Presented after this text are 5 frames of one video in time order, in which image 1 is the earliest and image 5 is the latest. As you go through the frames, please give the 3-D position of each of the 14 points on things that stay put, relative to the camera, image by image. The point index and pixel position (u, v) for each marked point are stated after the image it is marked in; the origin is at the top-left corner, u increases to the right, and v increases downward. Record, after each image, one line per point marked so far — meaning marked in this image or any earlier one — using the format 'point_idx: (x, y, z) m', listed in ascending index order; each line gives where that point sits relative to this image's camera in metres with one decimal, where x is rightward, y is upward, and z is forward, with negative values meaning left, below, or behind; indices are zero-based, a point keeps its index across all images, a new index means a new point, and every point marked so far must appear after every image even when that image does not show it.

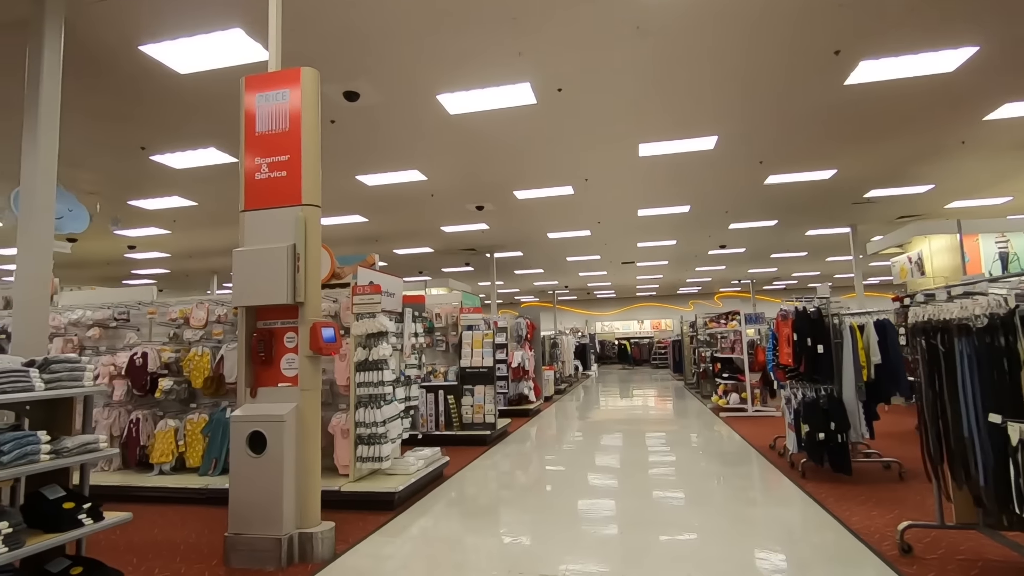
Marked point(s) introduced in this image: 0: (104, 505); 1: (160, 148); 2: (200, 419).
0: (-3.2, -1.7, +4.2) m
1: (-4.6, +1.8, +7.1) m
2: (-2.6, -1.1, +4.5) m
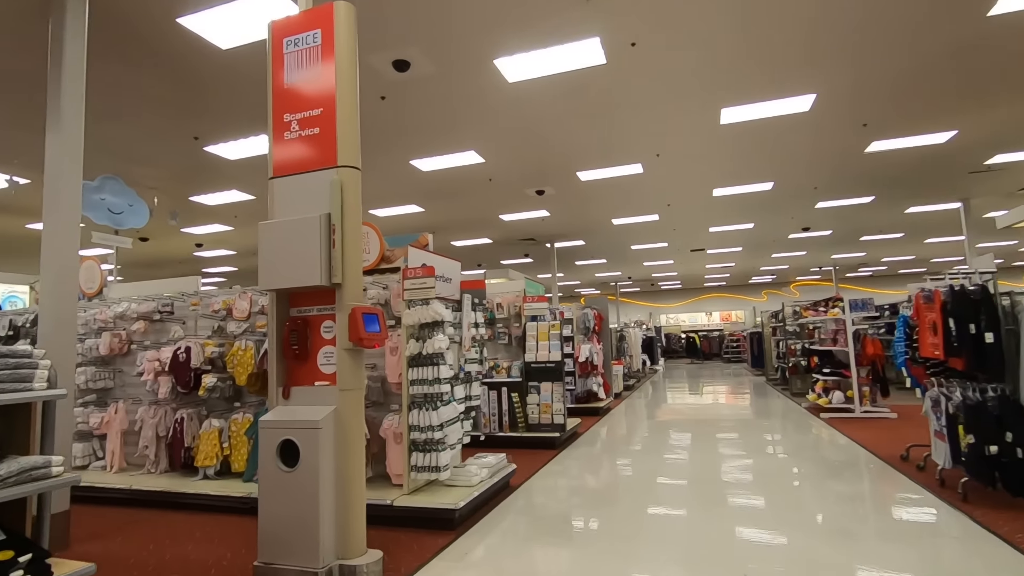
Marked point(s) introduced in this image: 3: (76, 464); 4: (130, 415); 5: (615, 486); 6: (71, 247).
0: (-2.6, -1.6, +3.9) m
1: (-3.8, +1.9, +6.9) m
2: (-2.1, -1.0, +4.1) m
3: (-3.7, -1.5, +4.6) m
4: (-3.3, -1.1, +4.7) m
5: (+0.9, -1.8, +4.8) m
6: (-2.8, +0.3, +3.4) m
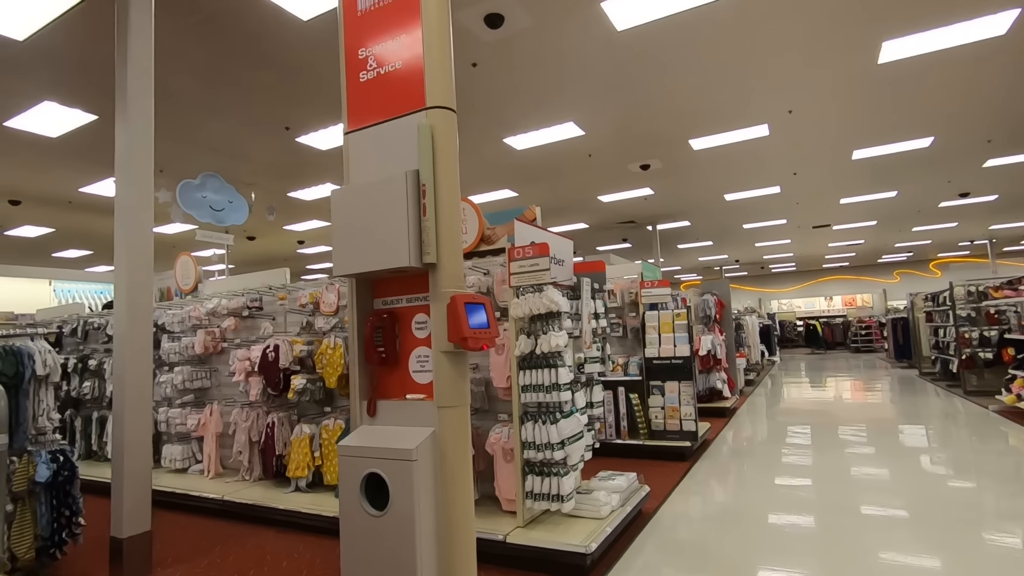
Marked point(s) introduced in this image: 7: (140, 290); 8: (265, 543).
0: (-1.8, -1.6, +3.5) m
1: (-2.6, +2.0, +6.7) m
2: (-1.2, -1.0, +3.7) m
3: (-2.8, -1.5, +4.4) m
4: (-2.4, -1.1, +4.4) m
5: (+1.9, -1.6, +3.9) m
6: (-2.1, +0.3, +3.0) m
7: (-2.0, 0.0, +3.0) m
8: (-1.5, -1.5, +3.2) m
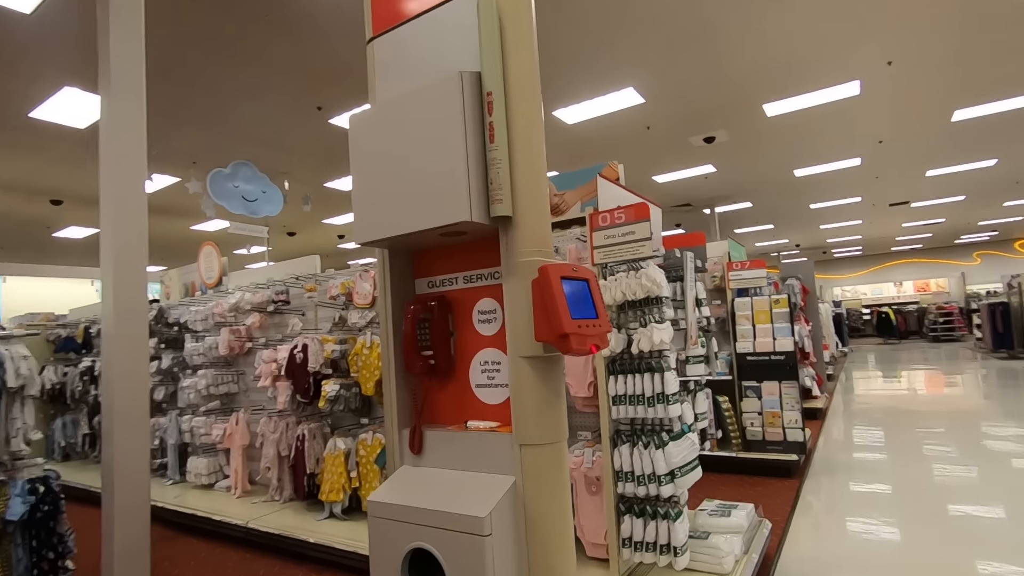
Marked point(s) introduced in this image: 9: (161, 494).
0: (-1.4, -1.5, +3.0) m
1: (-2.0, +2.1, +6.1) m
2: (-0.8, -0.9, +3.1) m
3: (-2.3, -1.4, +3.9) m
4: (-1.9, -1.0, +3.9) m
5: (+2.3, -1.5, +3.1) m
6: (-1.7, +0.3, +2.5) m
7: (-1.7, 0.0, +2.4) m
8: (-1.1, -1.5, +2.7) m
9: (-2.6, -1.5, +3.9) m
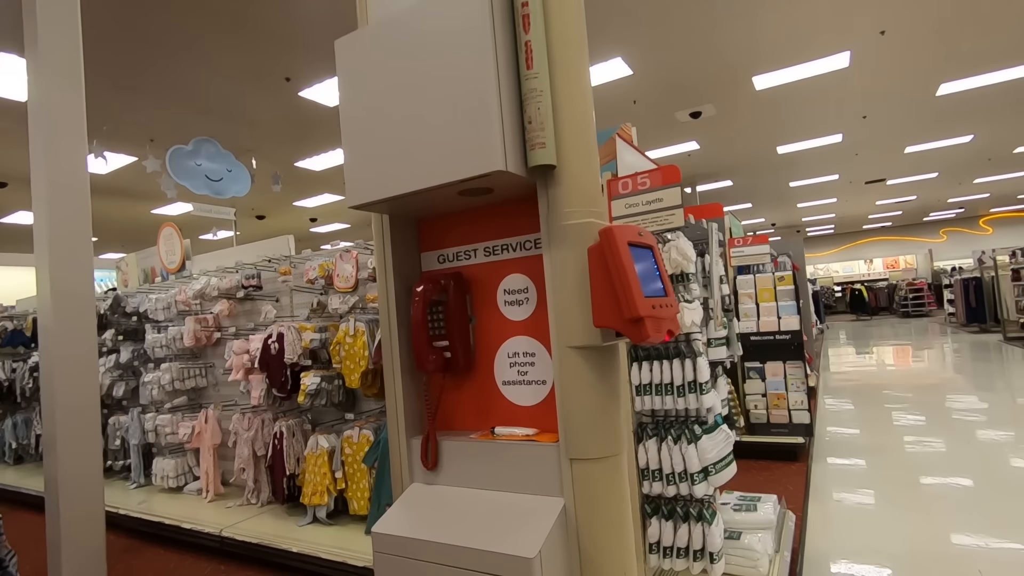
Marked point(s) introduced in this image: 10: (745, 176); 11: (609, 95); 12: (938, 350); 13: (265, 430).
0: (-1.3, -1.4, +2.7) m
1: (-2.2, +2.2, +5.7) m
2: (-0.8, -0.8, +2.8) m
3: (-2.3, -1.3, +3.6) m
4: (-1.9, -0.9, +3.6) m
5: (+2.3, -1.3, +2.9) m
6: (-1.7, +0.4, +2.1) m
7: (-1.7, +0.1, +2.1) m
8: (-1.1, -1.4, +2.4) m
9: (-2.6, -1.4, +3.6) m
10: (+5.1, +2.4, +11.7) m
11: (+1.2, +2.4, +6.8) m
12: (+8.3, -1.2, +10.2) m
13: (-1.5, -0.8, +3.2) m
